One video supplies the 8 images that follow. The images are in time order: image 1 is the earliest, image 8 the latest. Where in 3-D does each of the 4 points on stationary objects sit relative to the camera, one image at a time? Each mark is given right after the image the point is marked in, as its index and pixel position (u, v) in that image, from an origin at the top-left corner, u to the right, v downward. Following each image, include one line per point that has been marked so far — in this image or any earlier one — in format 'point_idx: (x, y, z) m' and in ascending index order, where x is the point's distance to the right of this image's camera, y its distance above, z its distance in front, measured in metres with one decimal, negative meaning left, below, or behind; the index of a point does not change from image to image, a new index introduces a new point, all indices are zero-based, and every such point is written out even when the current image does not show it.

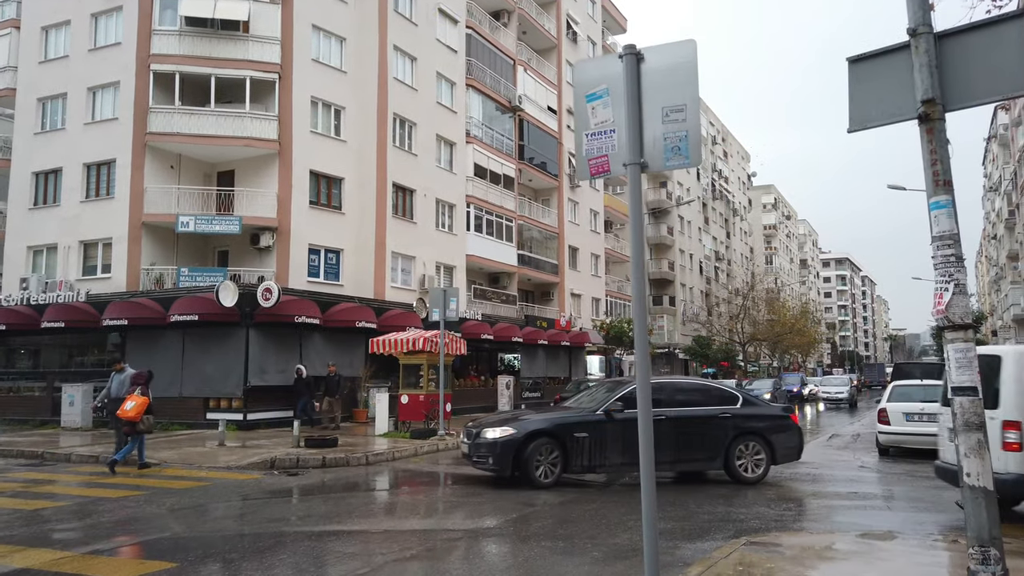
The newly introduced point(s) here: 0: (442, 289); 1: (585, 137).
0: (-1.4, 0.0, +15.0) m
1: (+0.4, +0.8, +4.1) m
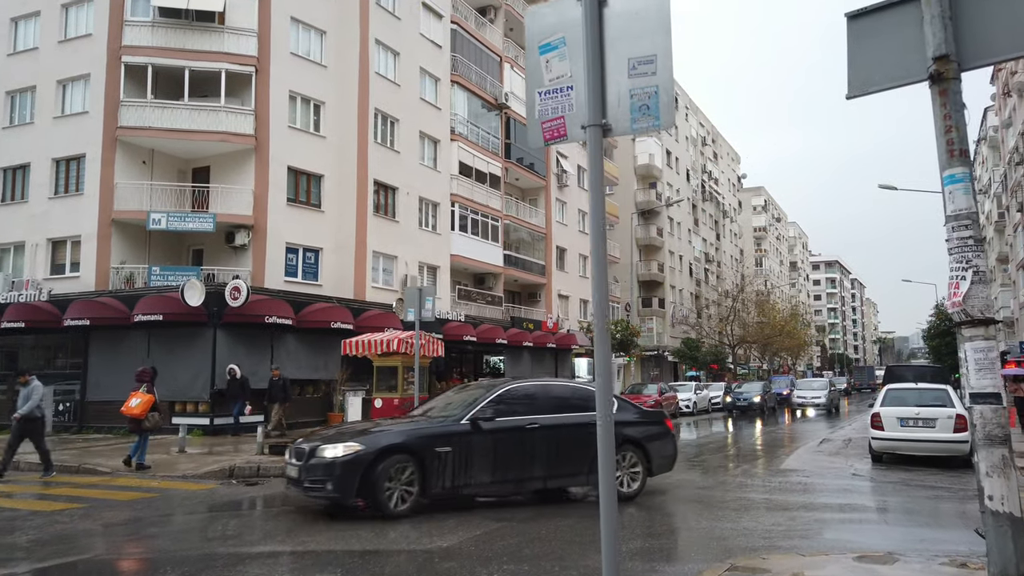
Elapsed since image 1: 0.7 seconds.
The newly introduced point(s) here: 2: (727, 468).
0: (-1.8, 0.0, +14.3) m
1: (+0.1, +0.9, +3.5) m
2: (+3.6, -3.0, +12.7) m
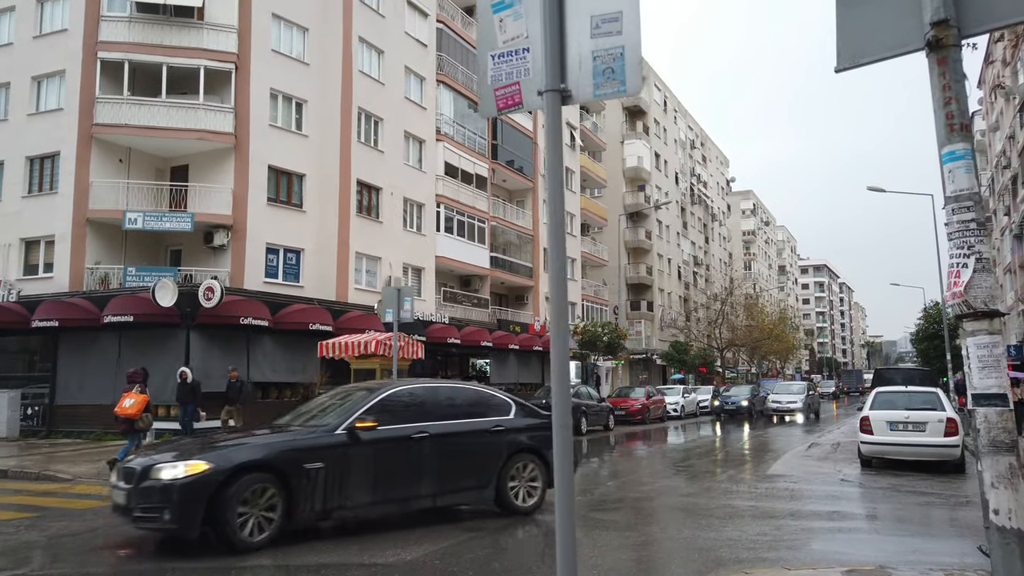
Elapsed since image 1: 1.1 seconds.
0: (-2.1, 0.0, +13.9) m
1: (-0.1, +0.9, +3.1) m
2: (+3.3, -3.1, +12.3) m
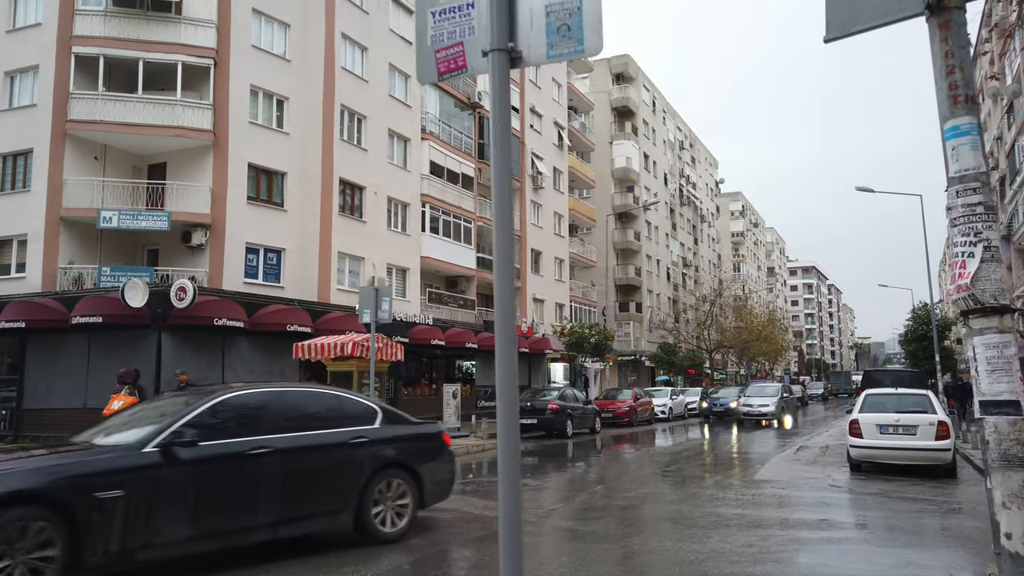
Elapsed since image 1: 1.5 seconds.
0: (-2.5, 0.0, +13.5) m
1: (-0.3, +1.0, +2.7) m
2: (+3.0, -3.0, +11.9) m
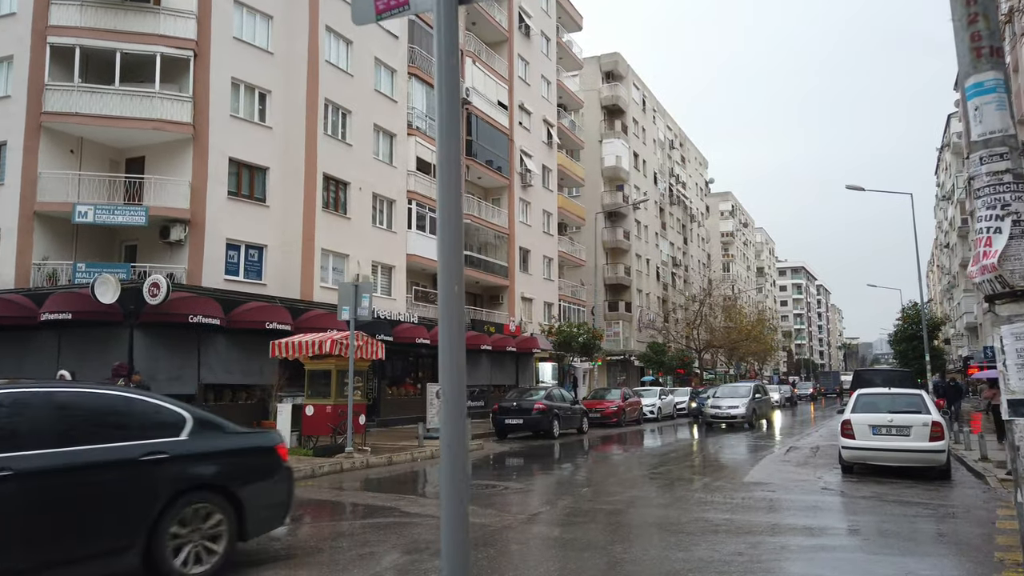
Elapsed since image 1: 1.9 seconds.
0: (-2.8, +0.1, +13.0) m
1: (-0.4, +1.0, +2.3) m
2: (+2.7, -3.0, +11.6) m
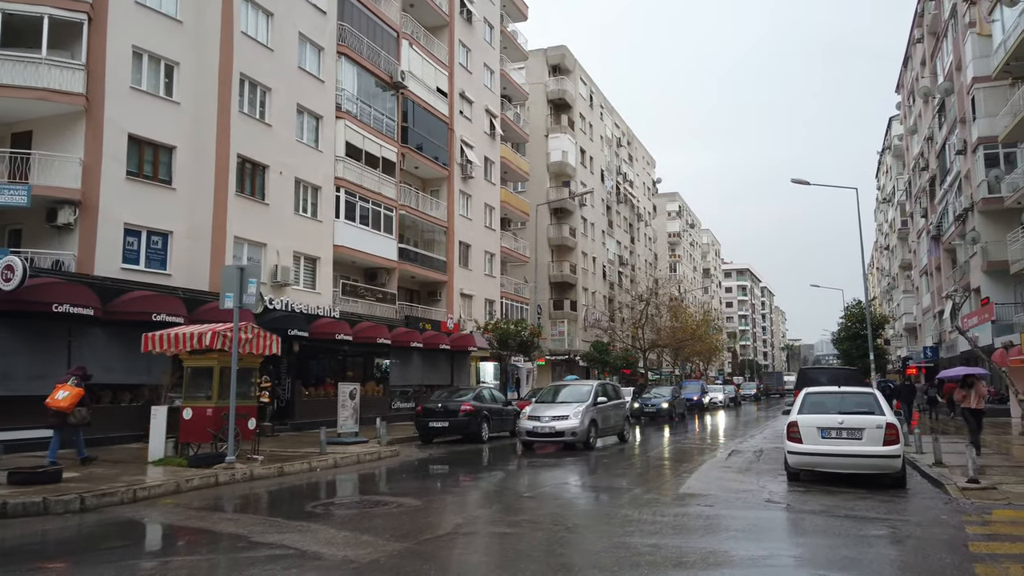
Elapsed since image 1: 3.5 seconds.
0: (-4.1, +0.3, +11.3) m
1: (-1.1, +1.3, +0.7) m
2: (+1.4, -2.8, +10.2) m
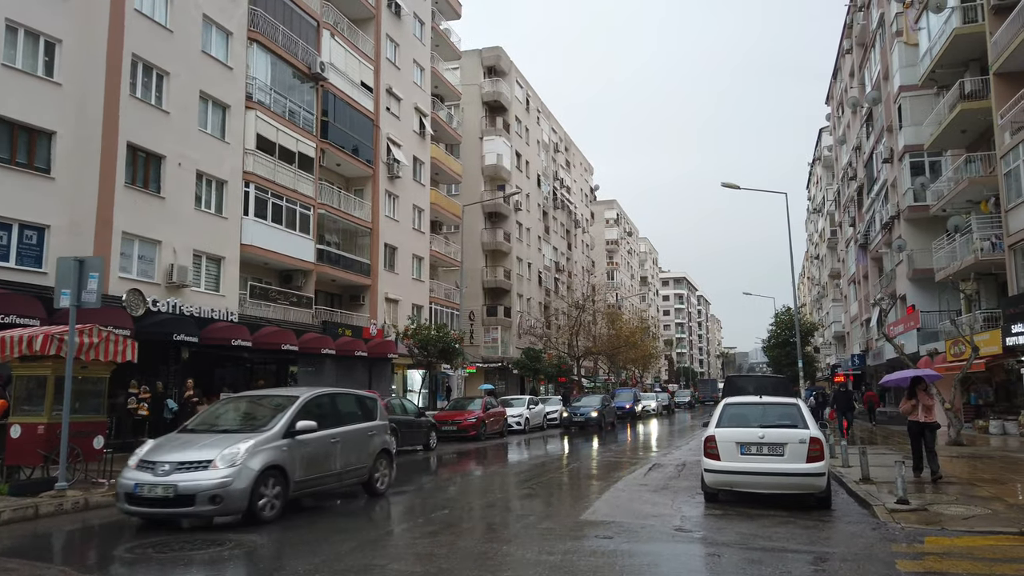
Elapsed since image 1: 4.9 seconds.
0: (-5.6, +0.4, +9.6) m
1: (-1.7, +1.4, -0.7) m
2: (0.0, -2.8, +8.9) m
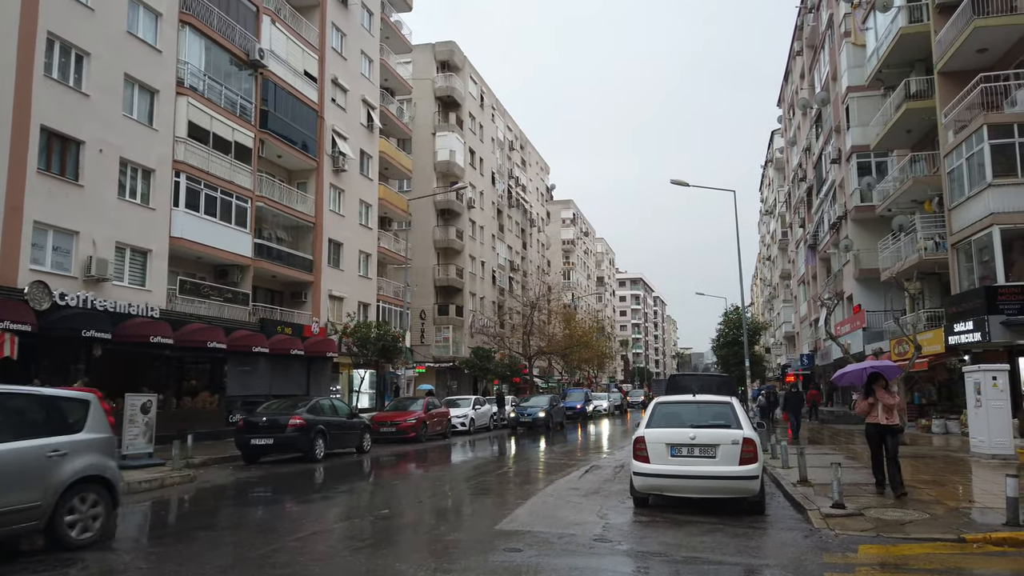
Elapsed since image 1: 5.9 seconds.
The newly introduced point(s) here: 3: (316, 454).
0: (-6.6, +0.5, +8.6) m
1: (-2.2, +1.5, -1.5) m
2: (-1.0, -2.6, +8.2) m
3: (-4.3, -3.6, +16.6) m
